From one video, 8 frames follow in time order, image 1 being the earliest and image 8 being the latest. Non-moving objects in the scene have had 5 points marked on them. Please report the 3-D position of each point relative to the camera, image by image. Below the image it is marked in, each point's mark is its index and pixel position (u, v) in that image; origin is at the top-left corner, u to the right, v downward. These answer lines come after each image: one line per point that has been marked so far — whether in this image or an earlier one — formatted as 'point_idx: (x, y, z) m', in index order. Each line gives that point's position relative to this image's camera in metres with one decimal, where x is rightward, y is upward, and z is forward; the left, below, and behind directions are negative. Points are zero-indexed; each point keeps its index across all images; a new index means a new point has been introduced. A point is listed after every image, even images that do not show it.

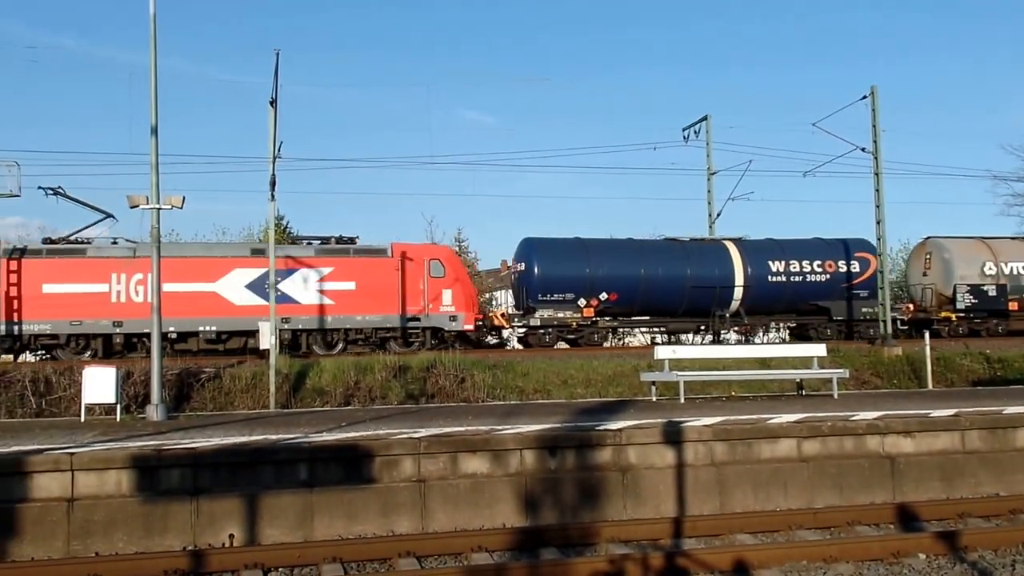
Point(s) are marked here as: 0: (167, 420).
0: (-11.7, -4.6, +13.1) m
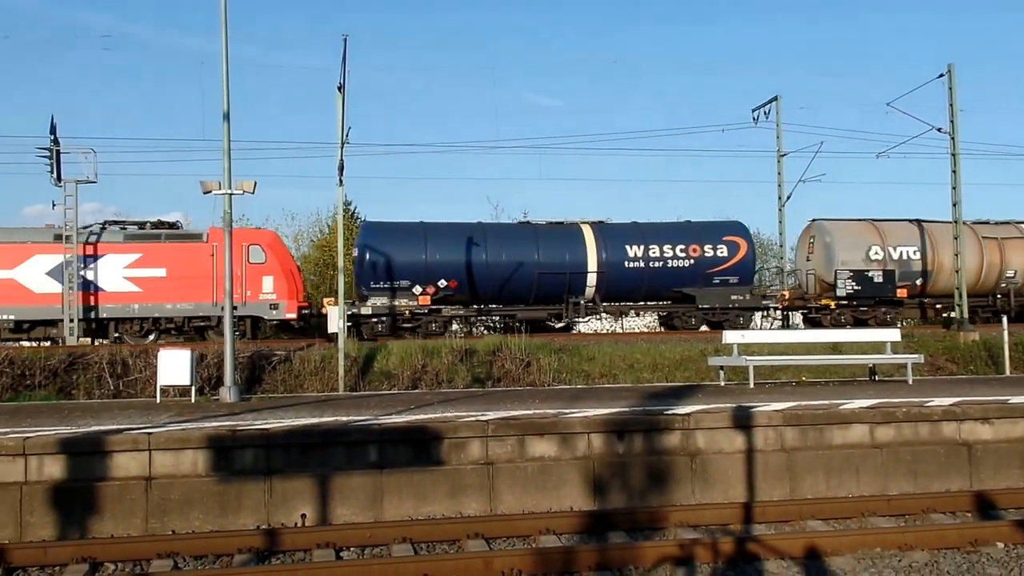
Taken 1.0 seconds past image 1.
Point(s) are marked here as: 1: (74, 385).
0: (-9.4, -4.0, +13.3) m
1: (-16.3, -3.7, +14.6) m
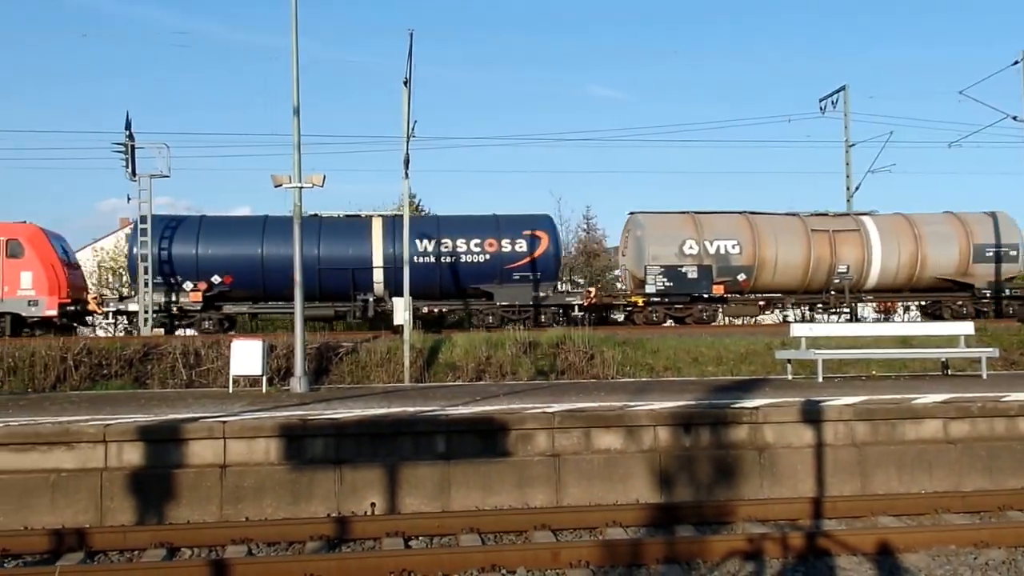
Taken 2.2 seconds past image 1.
0: (-7.2, -3.8, +13.6) m
1: (-14.1, -3.4, +15.0) m
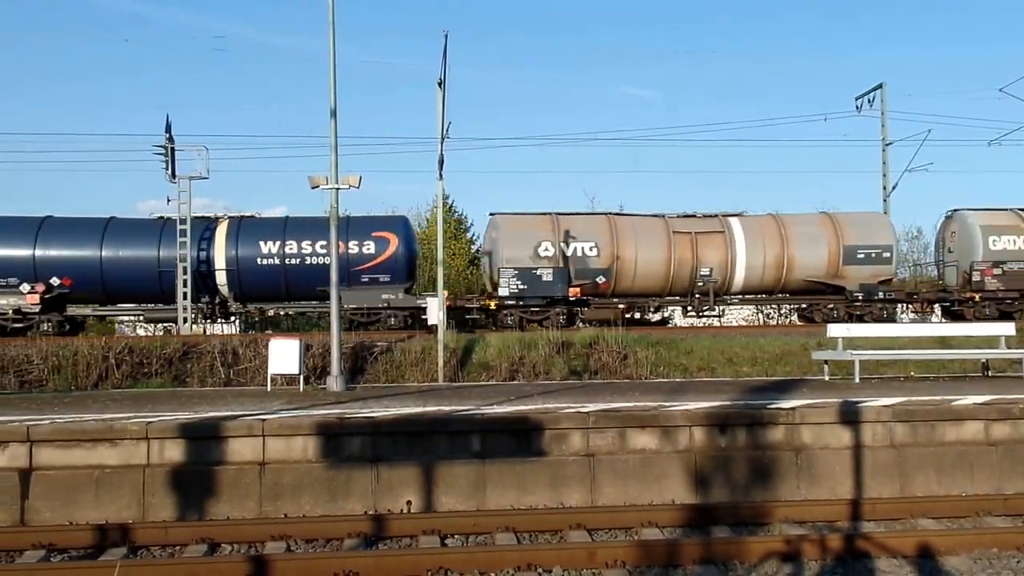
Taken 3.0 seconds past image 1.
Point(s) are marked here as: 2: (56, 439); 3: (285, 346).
0: (-6.0, -3.8, +13.7) m
1: (-12.9, -3.4, +15.2) m
2: (-15.3, -5.1, +12.6) m
3: (-7.9, -2.1, +13.1) m
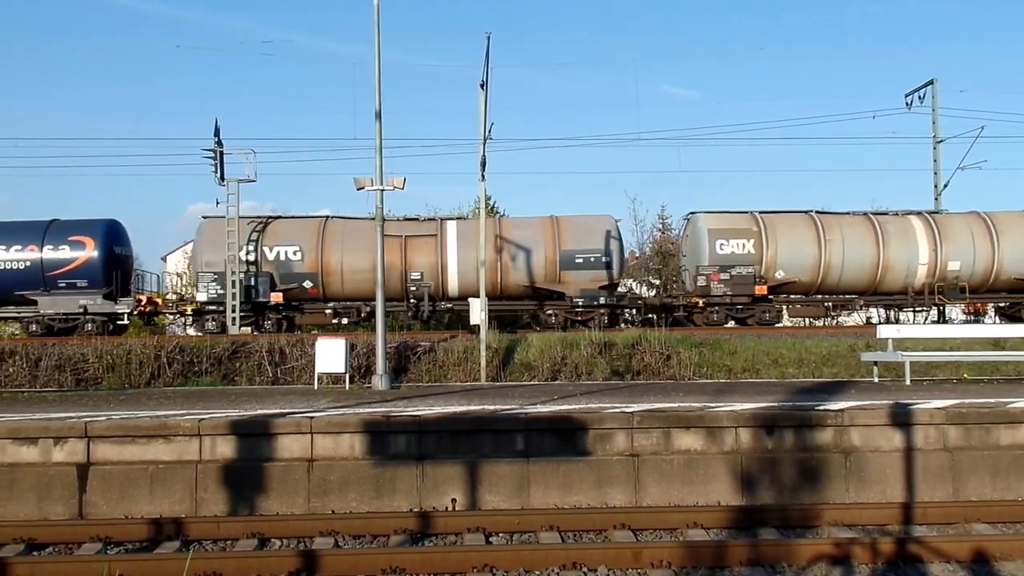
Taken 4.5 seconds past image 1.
0: (-4.5, -3.8, +13.9) m
1: (-11.3, -3.4, +15.5) m
2: (-13.8, -5.1, +13.0) m
3: (-6.4, -2.1, +13.3) m
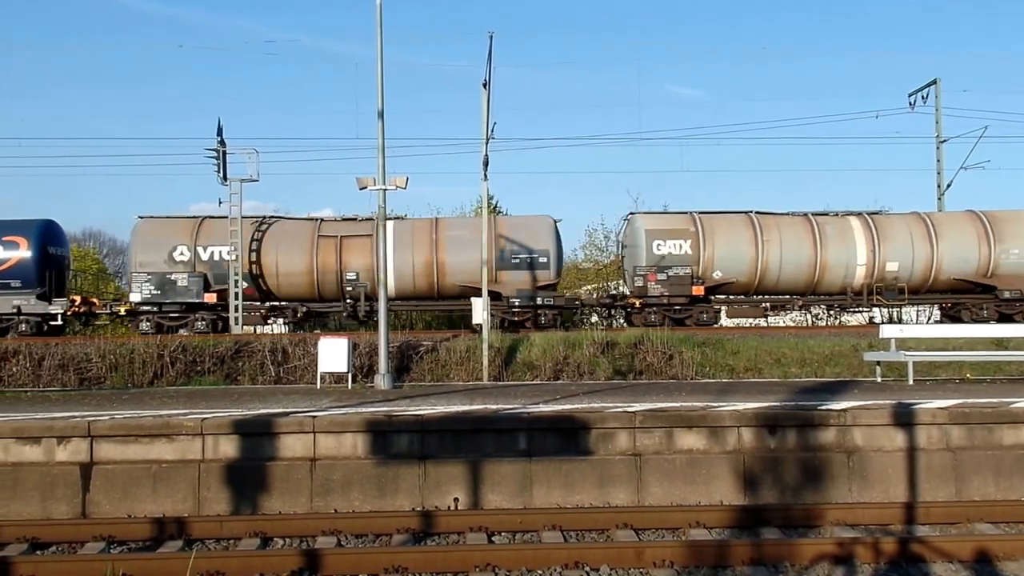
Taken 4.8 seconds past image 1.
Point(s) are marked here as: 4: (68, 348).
0: (-4.4, -3.8, +13.9) m
1: (-11.2, -3.4, +15.6) m
2: (-13.7, -5.0, +13.0) m
3: (-6.3, -2.1, +13.3) m
4: (-18.9, -2.5, +16.0) m
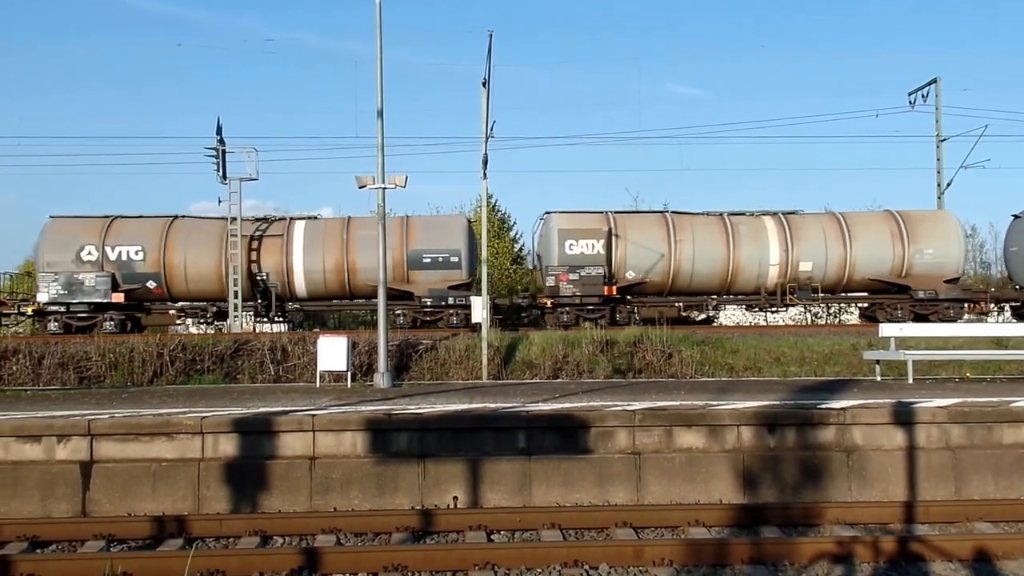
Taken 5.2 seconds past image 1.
0: (-4.4, -3.7, +13.9) m
1: (-11.3, -3.4, +15.6) m
2: (-13.8, -5.0, +13.0) m
3: (-6.4, -2.0, +13.3) m
4: (-18.9, -2.5, +16.0) m
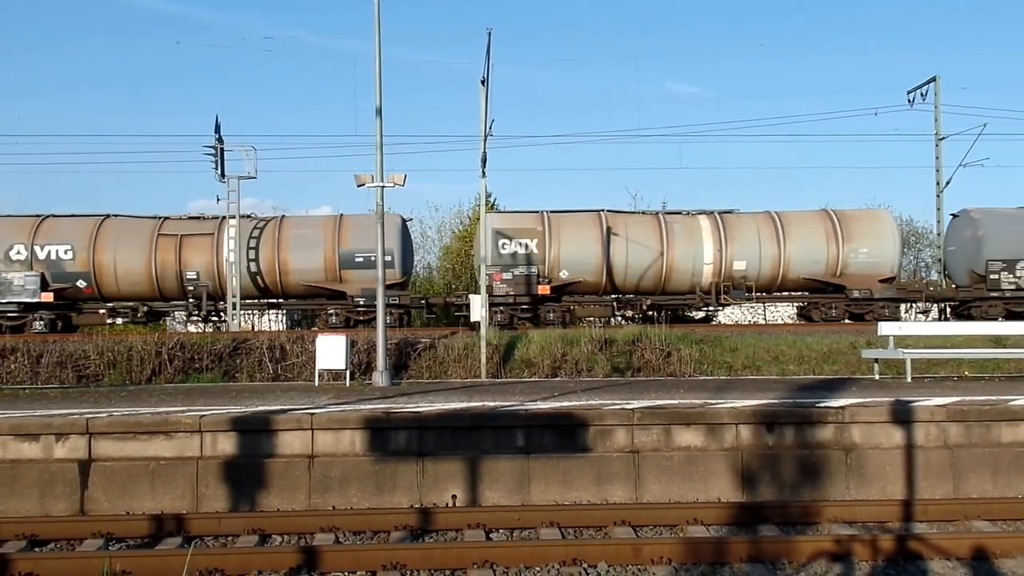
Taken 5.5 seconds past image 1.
0: (-4.5, -3.7, +13.9) m
1: (-11.3, -3.3, +15.6) m
2: (-13.8, -4.9, +13.0) m
3: (-6.4, -2.0, +13.3) m
4: (-19.0, -2.4, +16.0) m
